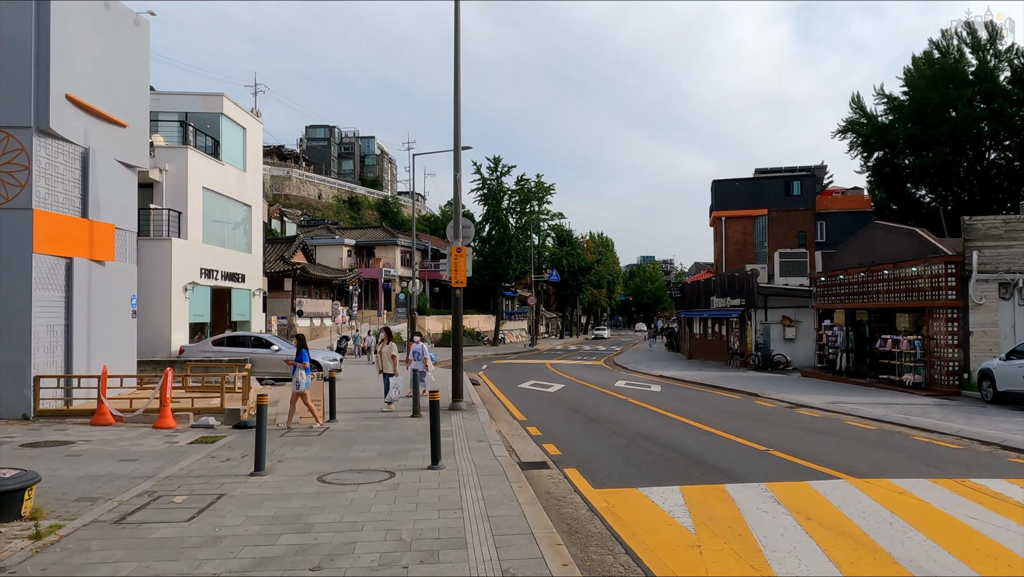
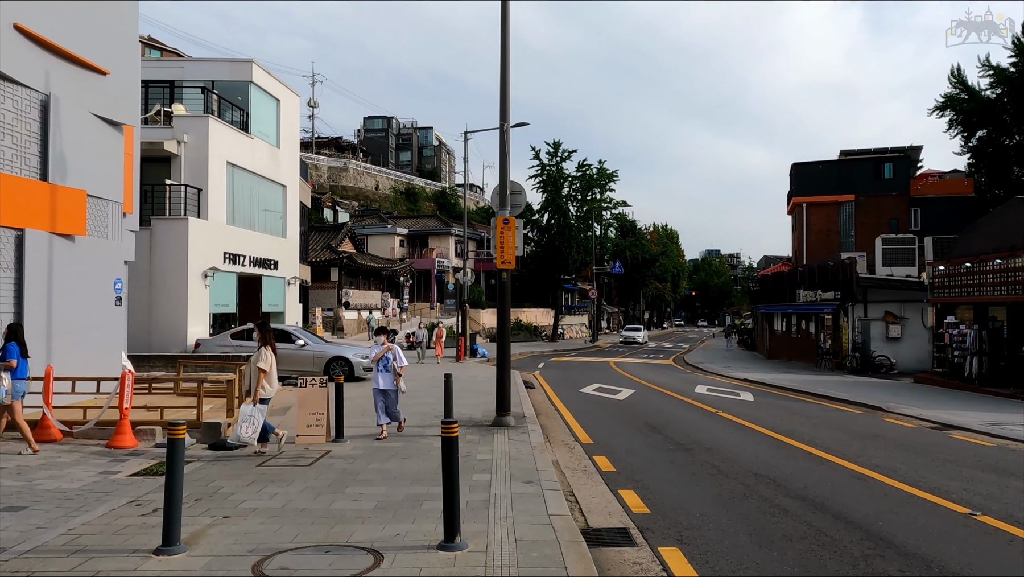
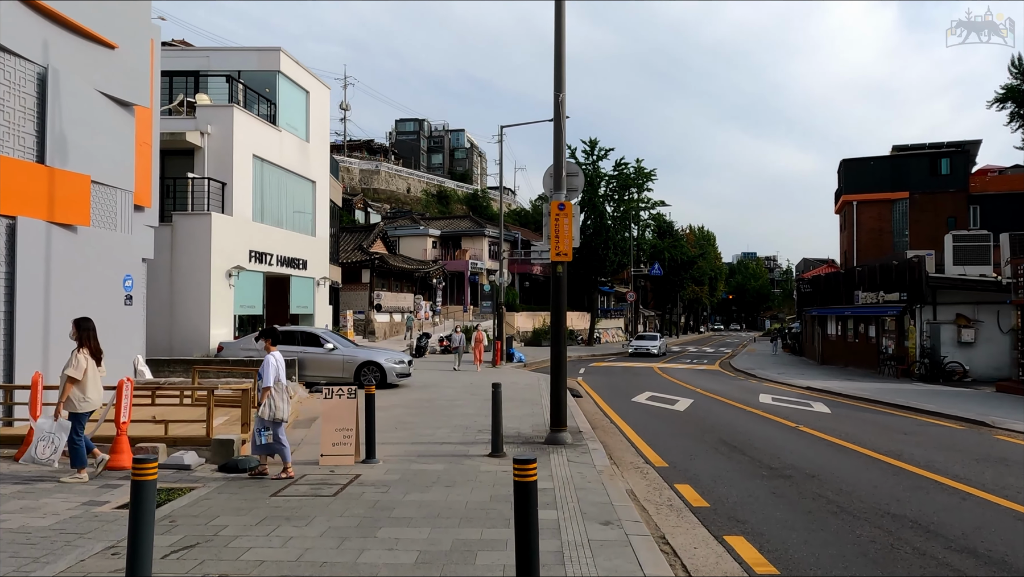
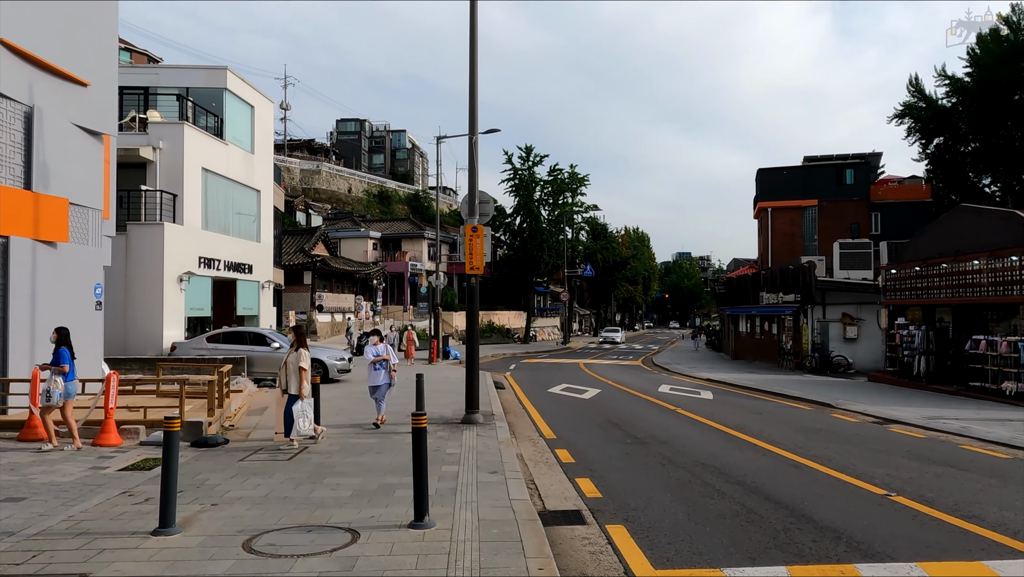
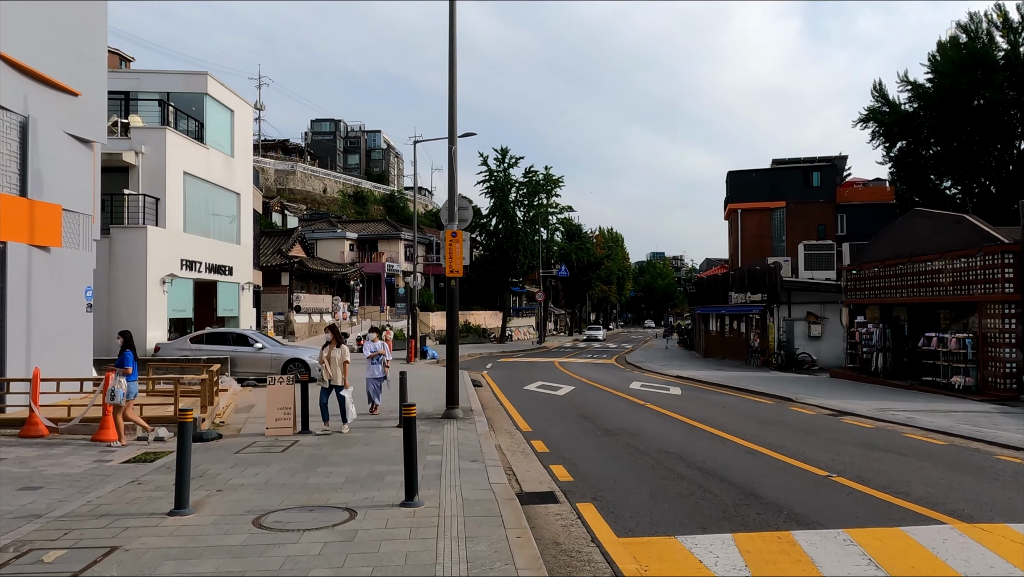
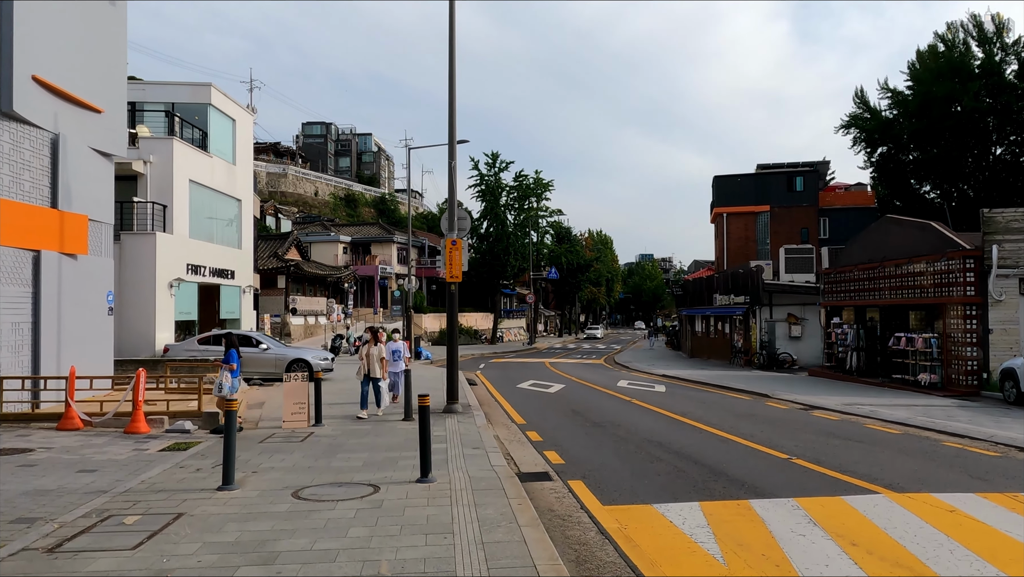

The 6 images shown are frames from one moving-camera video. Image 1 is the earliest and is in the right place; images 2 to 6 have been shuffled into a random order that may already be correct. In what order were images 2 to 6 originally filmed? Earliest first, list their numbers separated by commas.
6, 5, 4, 2, 3
